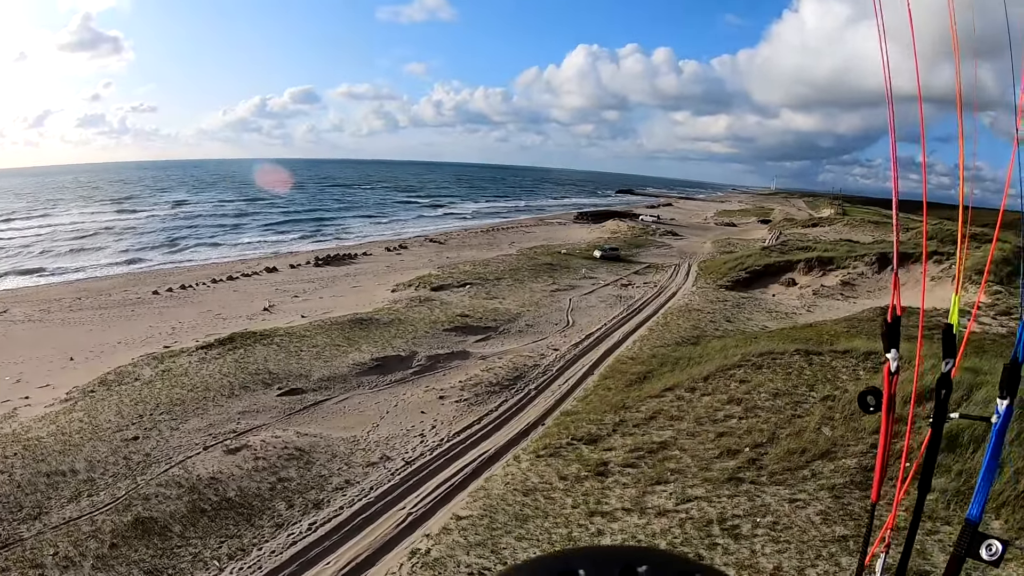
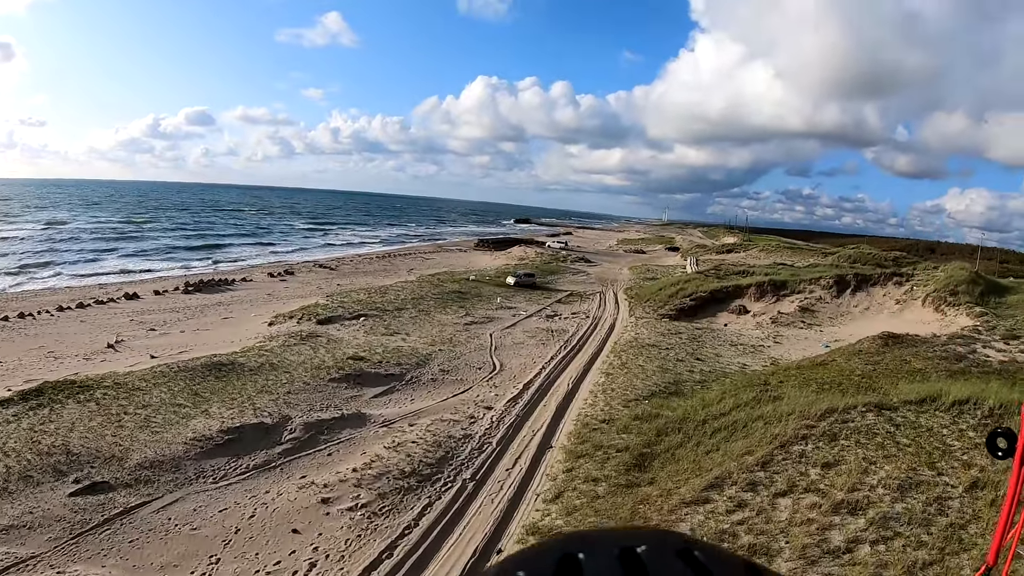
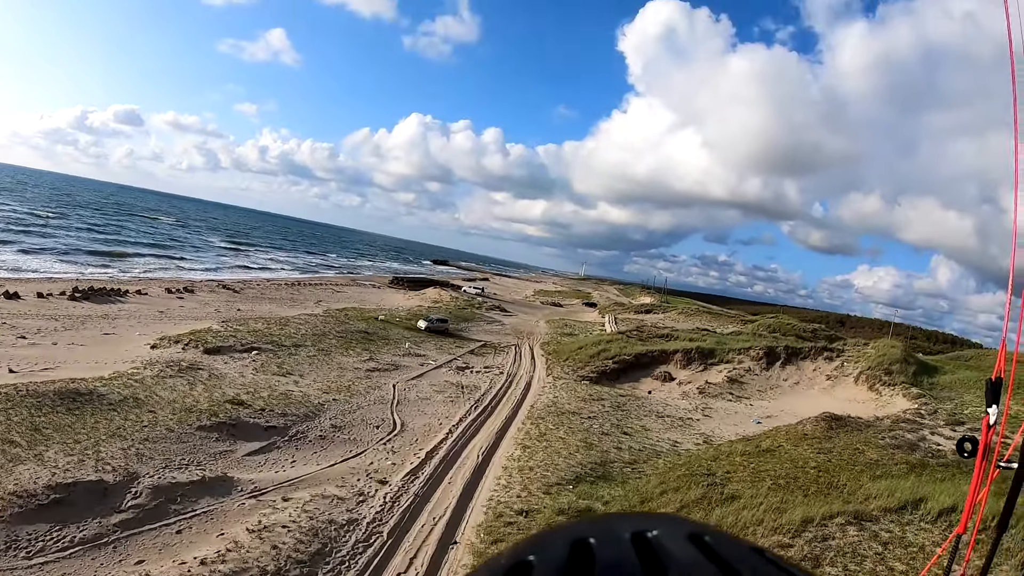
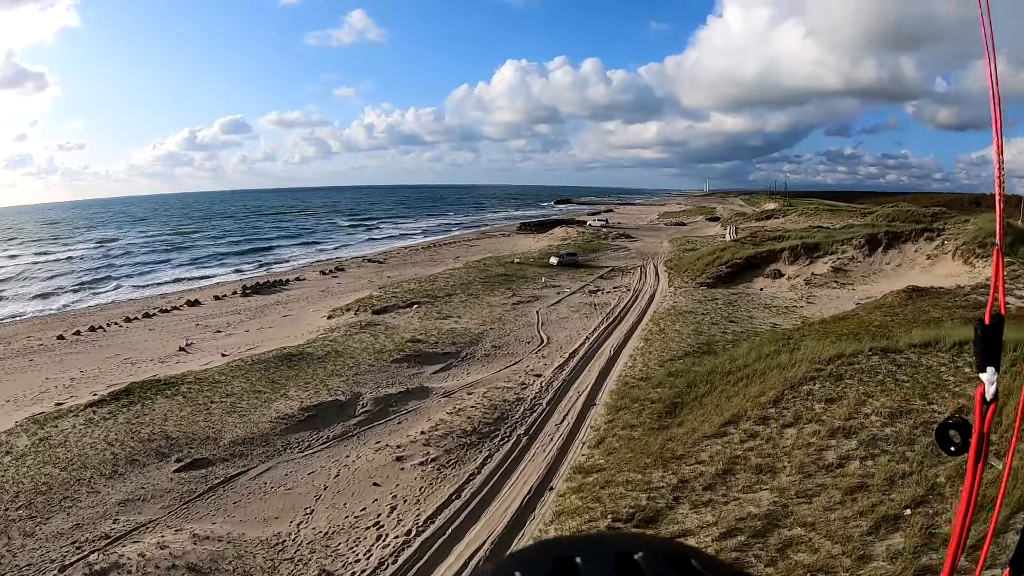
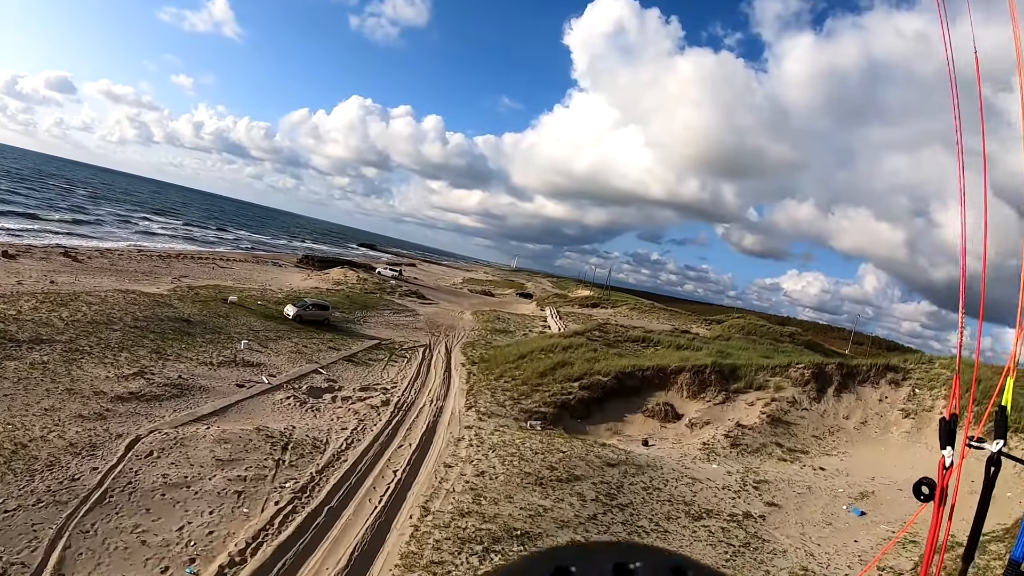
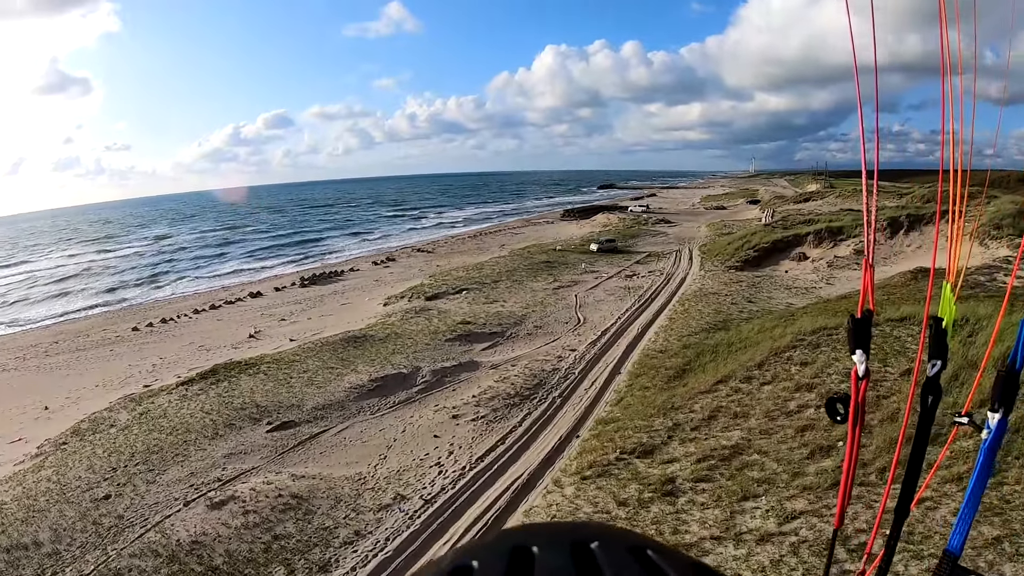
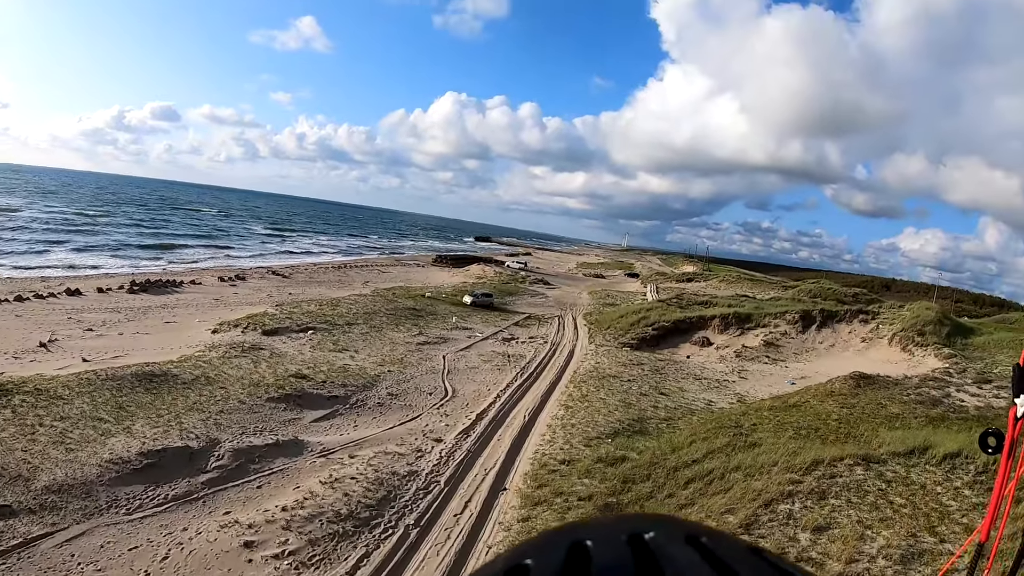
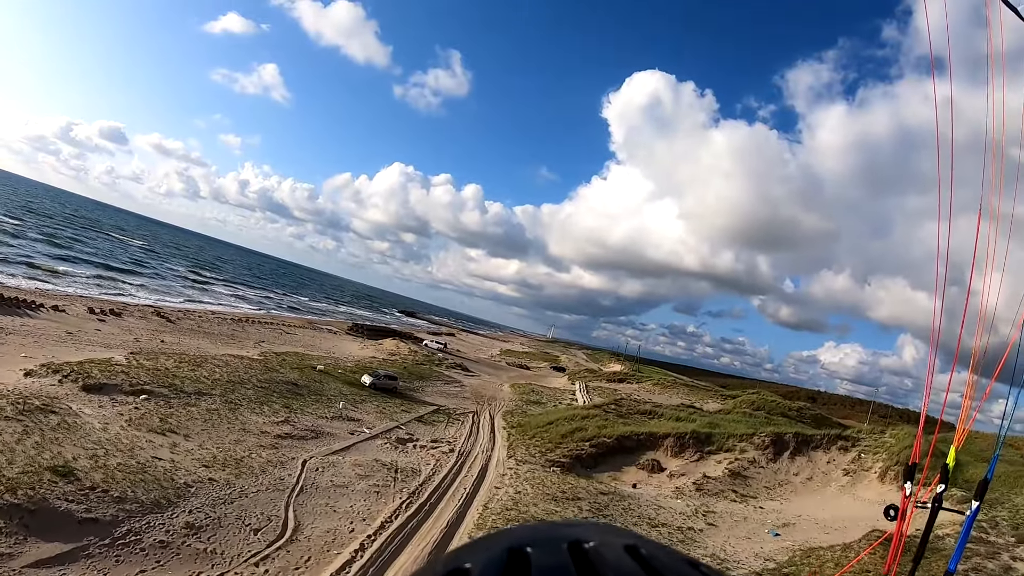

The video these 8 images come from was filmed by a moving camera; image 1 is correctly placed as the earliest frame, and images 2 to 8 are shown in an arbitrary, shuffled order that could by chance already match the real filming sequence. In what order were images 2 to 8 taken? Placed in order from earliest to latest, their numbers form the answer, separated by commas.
6, 4, 2, 7, 3, 8, 5
